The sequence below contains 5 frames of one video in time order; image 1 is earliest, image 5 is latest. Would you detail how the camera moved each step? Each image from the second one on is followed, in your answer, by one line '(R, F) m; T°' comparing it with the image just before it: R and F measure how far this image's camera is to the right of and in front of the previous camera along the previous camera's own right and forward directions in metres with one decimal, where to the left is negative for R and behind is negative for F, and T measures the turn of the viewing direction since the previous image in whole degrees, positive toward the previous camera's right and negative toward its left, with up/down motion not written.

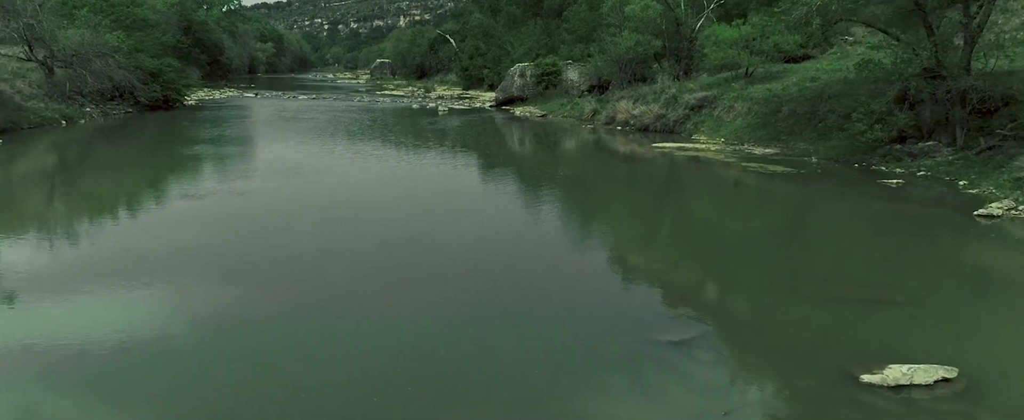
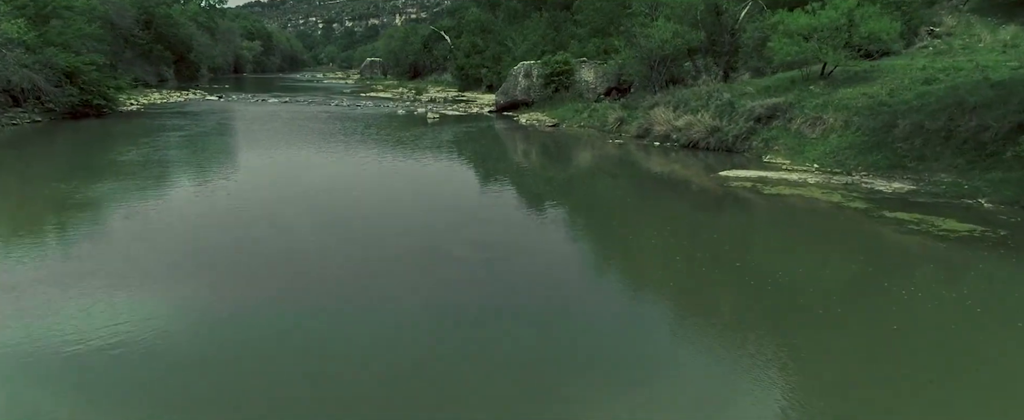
(-0.3, +6.0) m; 0°
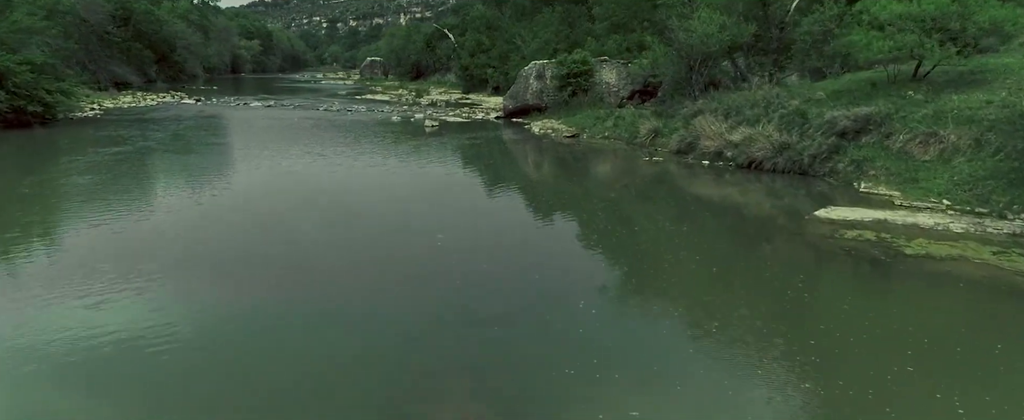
(-0.2, +4.1) m; 0°
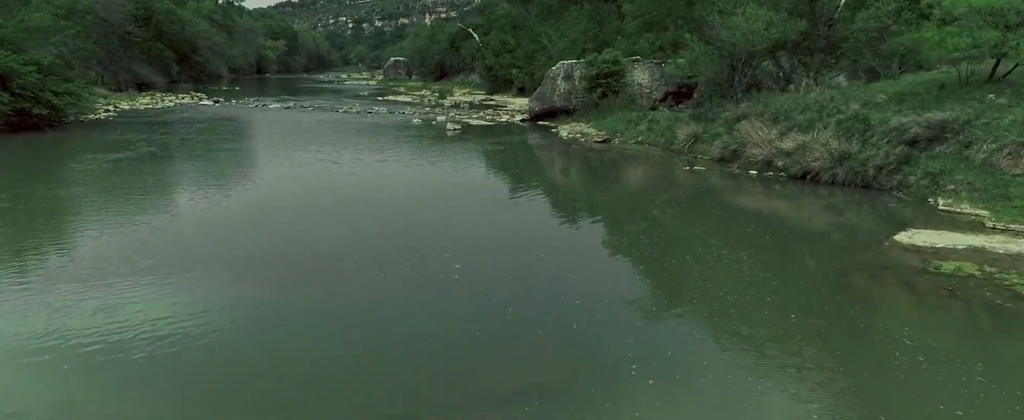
(-0.1, +1.4) m; -2°
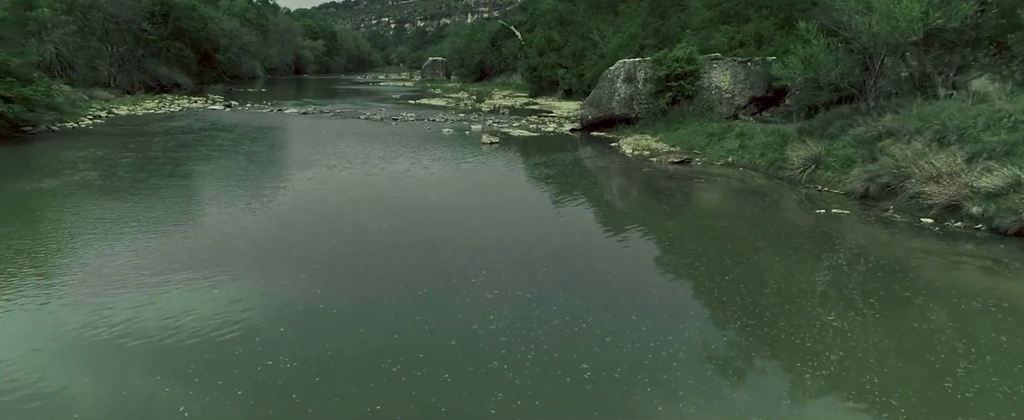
(-0.3, +4.5) m; -3°
